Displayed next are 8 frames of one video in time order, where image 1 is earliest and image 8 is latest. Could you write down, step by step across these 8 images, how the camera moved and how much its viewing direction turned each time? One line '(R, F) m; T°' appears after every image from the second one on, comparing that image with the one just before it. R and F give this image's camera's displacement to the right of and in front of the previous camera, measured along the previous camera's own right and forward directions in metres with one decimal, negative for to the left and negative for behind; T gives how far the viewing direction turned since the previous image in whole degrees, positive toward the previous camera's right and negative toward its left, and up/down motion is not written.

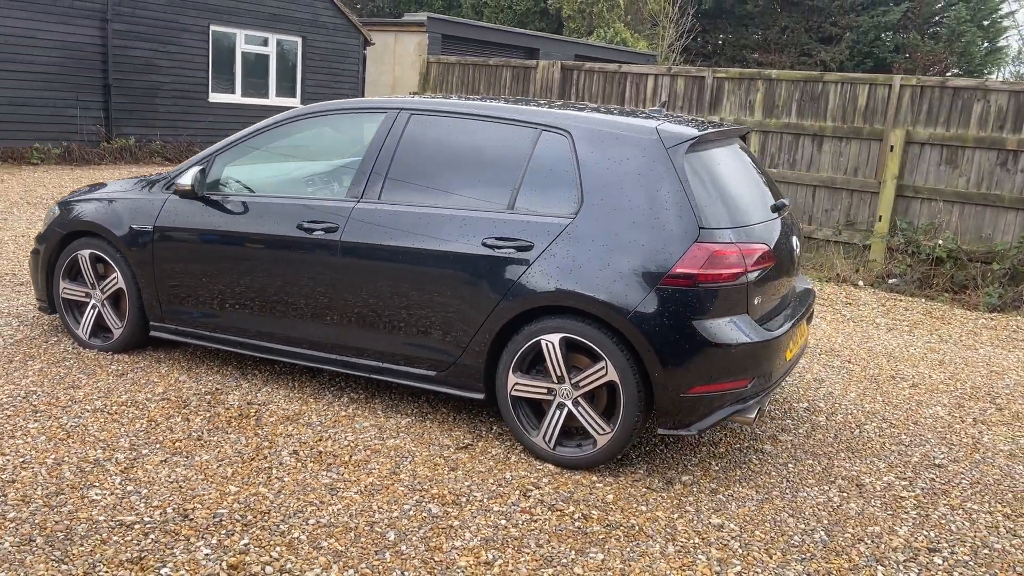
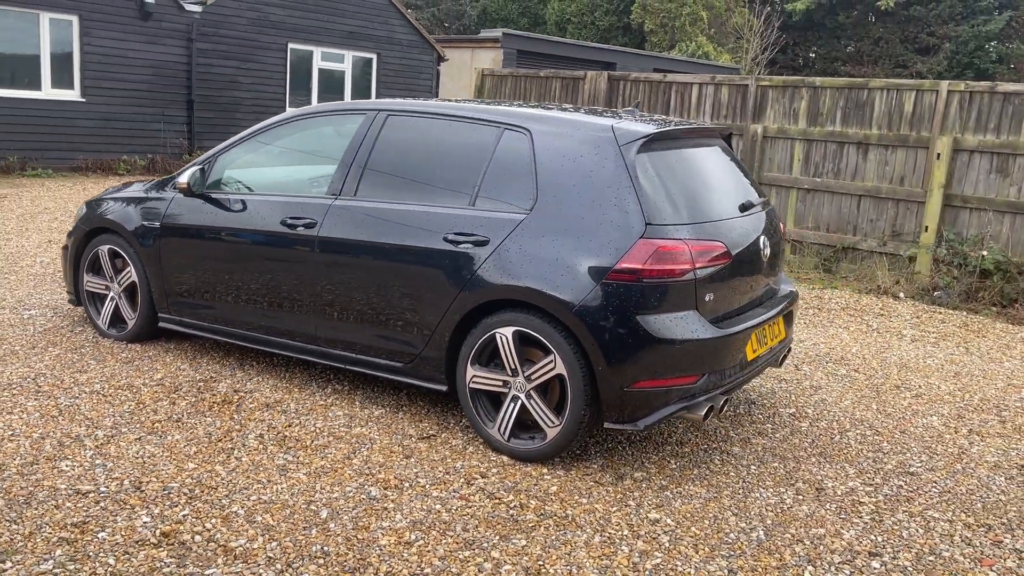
(+0.6, 0.0) m; -6°
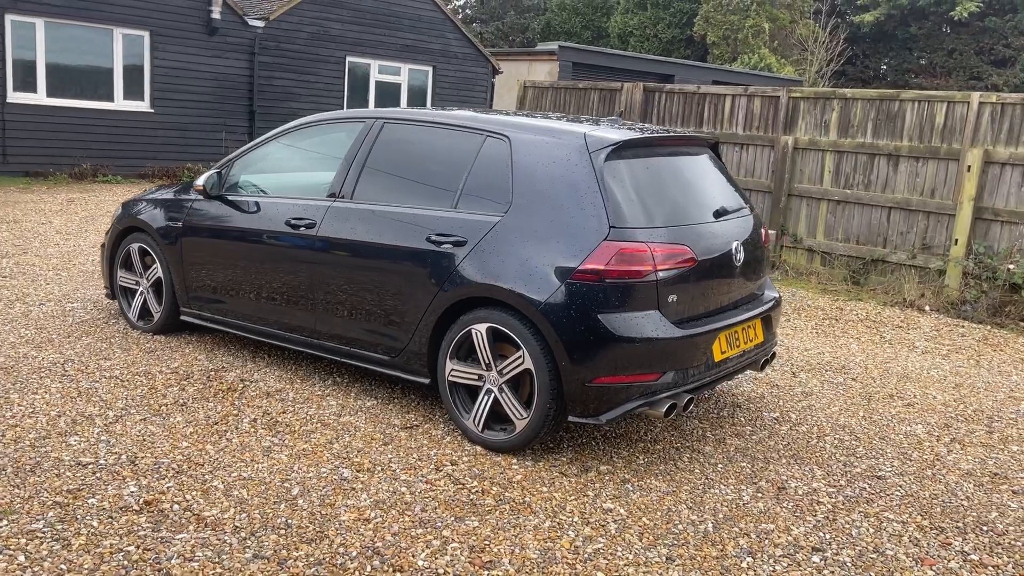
(+0.4, -0.2) m; -4°
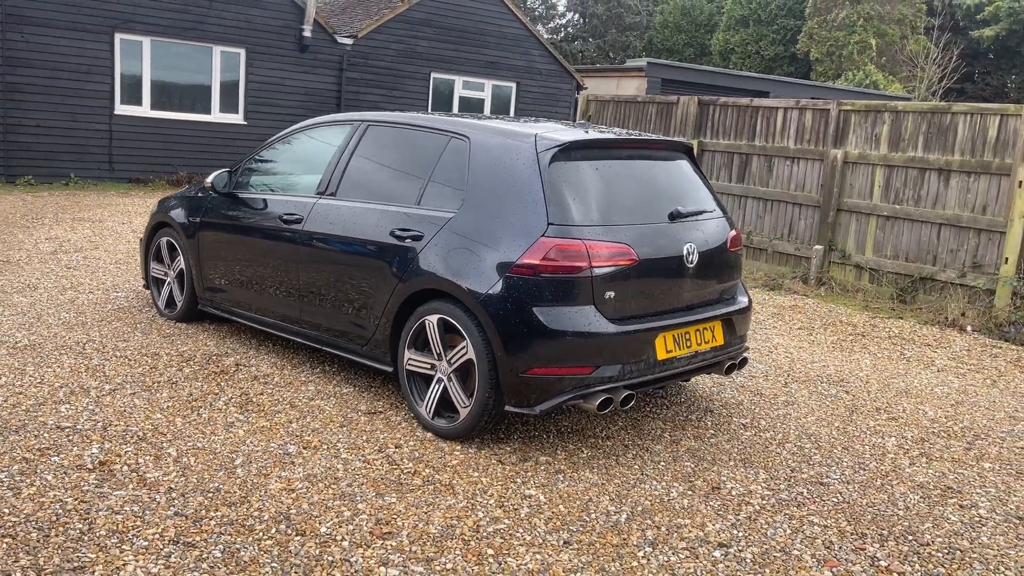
(+0.7, -0.1) m; -7°
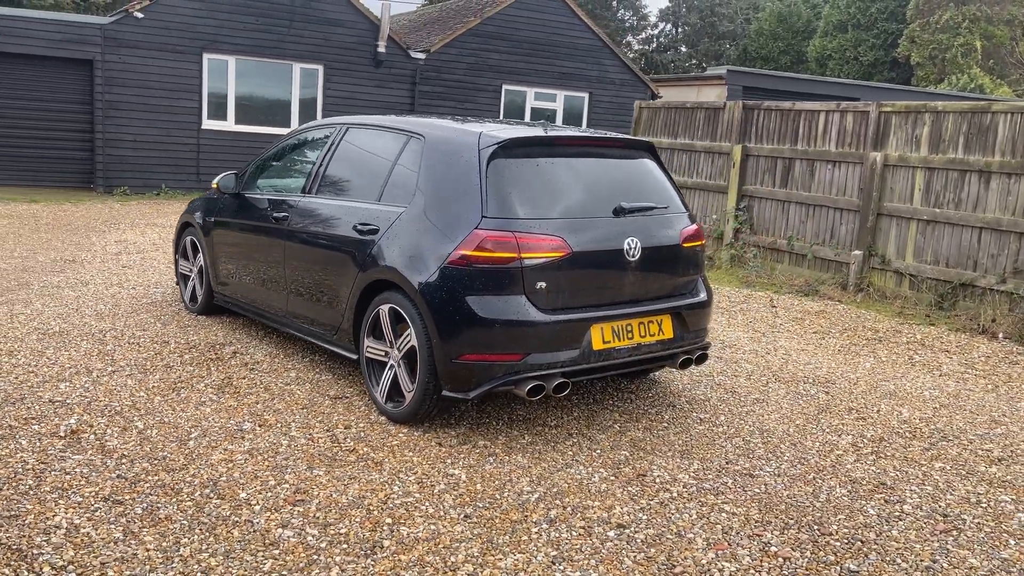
(+0.7, -0.1) m; -7°
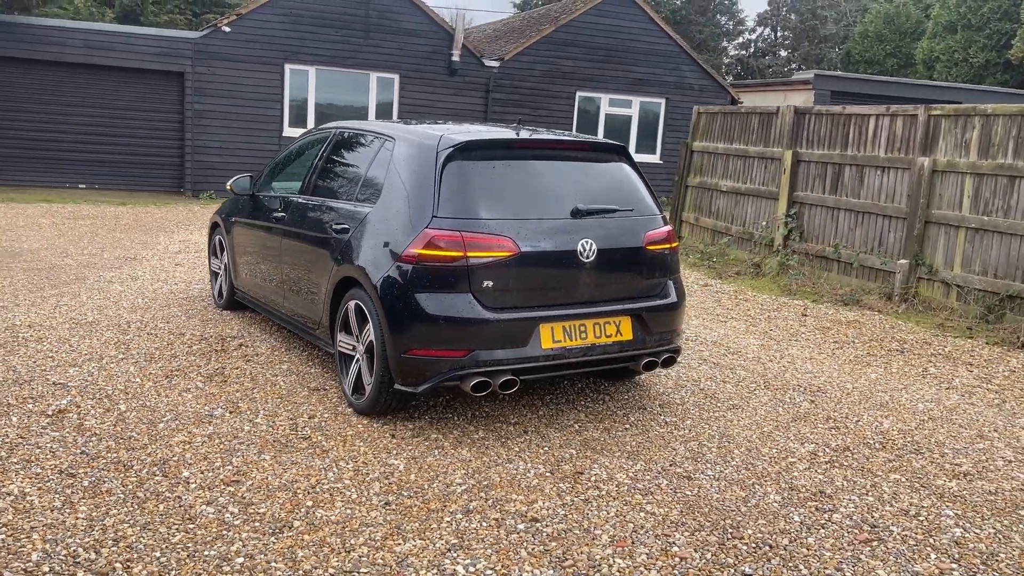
(+0.7, -0.1) m; -7°
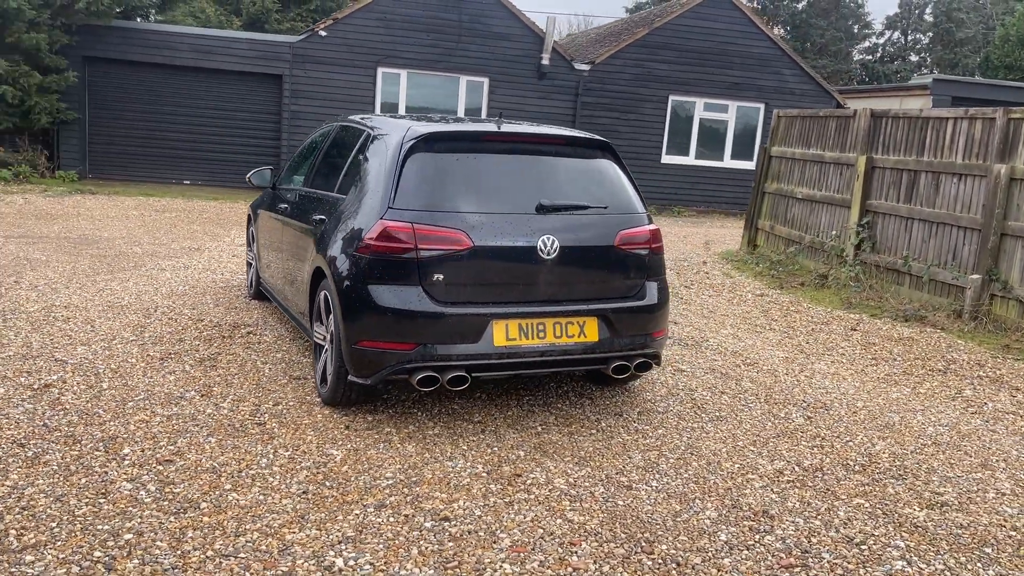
(+0.7, +0.1) m; -8°
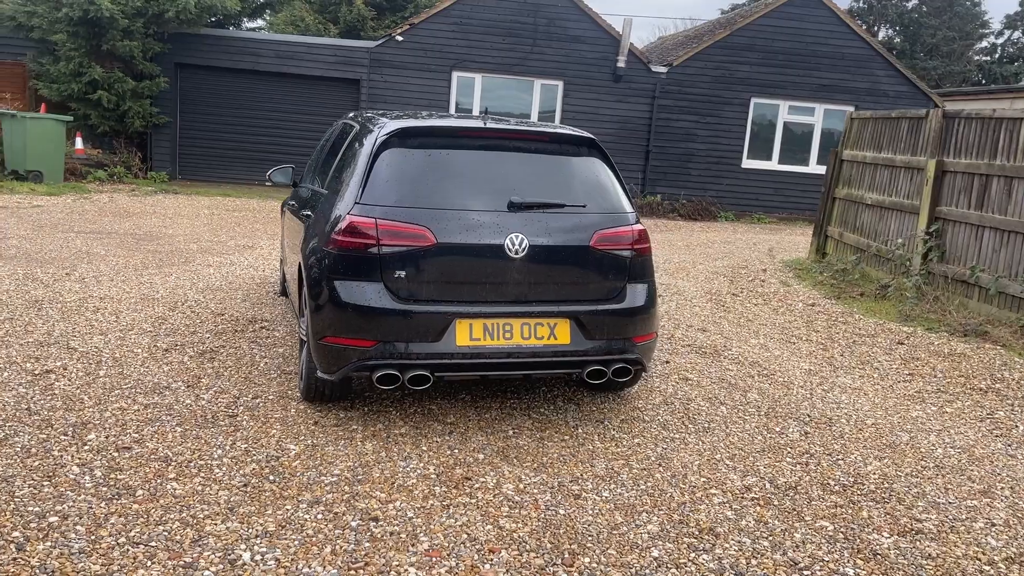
(+0.6, +0.1) m; -7°
